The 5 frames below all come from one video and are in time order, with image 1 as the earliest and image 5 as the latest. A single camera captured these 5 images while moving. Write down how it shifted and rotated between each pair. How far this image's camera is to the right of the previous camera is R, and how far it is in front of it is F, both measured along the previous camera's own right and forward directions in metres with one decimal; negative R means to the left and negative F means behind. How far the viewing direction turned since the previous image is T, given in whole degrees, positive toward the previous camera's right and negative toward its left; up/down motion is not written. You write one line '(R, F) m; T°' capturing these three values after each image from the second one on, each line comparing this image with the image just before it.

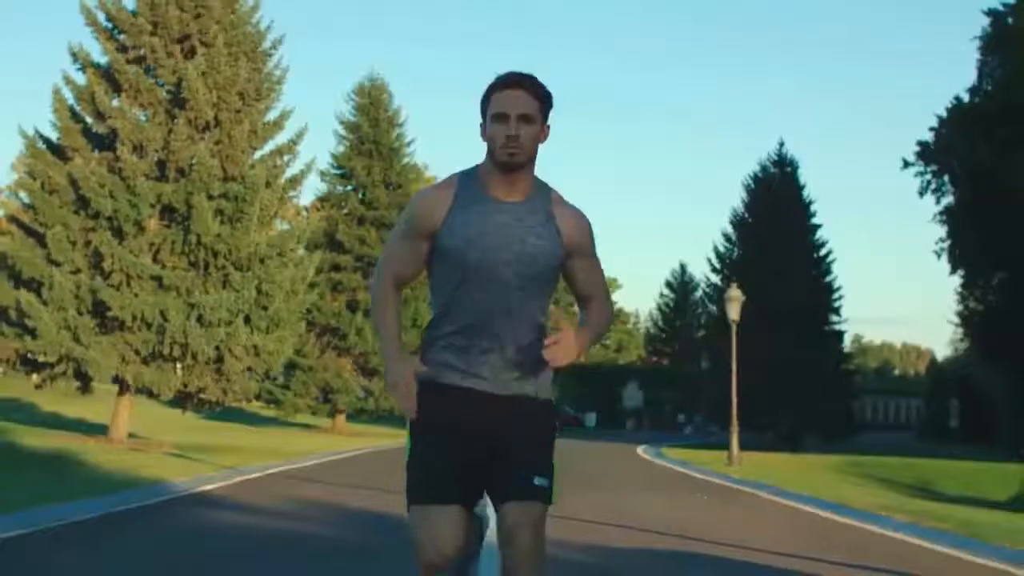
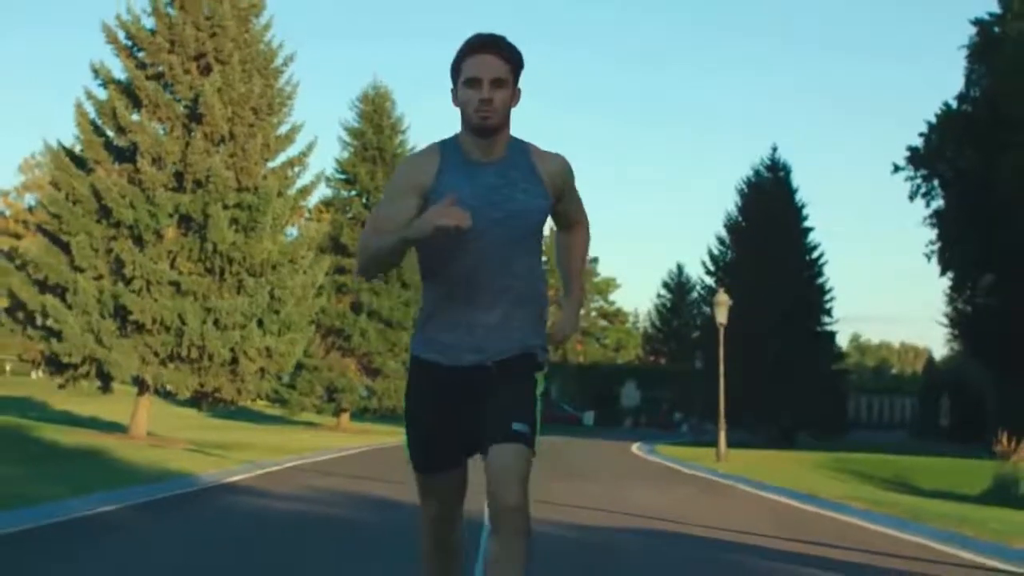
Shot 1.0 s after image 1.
(0.0, -1.1) m; 0°
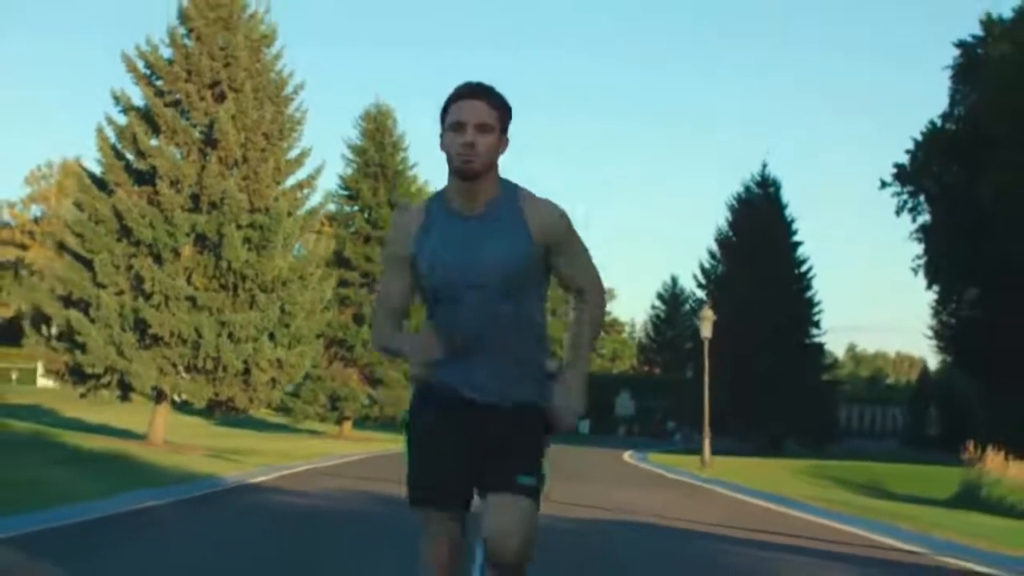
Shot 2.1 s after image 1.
(0.0, -1.3) m; 0°
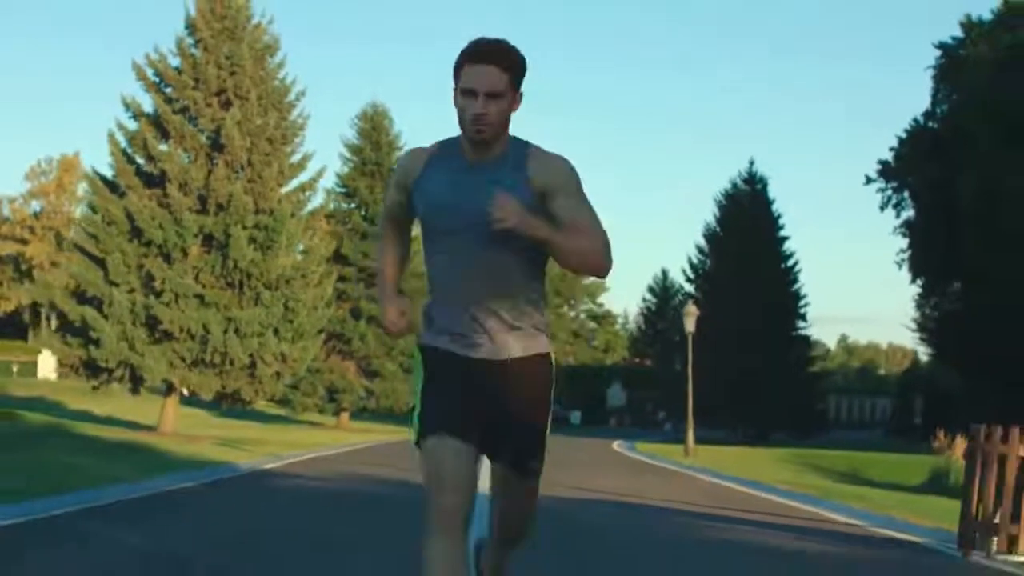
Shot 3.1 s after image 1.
(0.0, -1.1) m; 0°
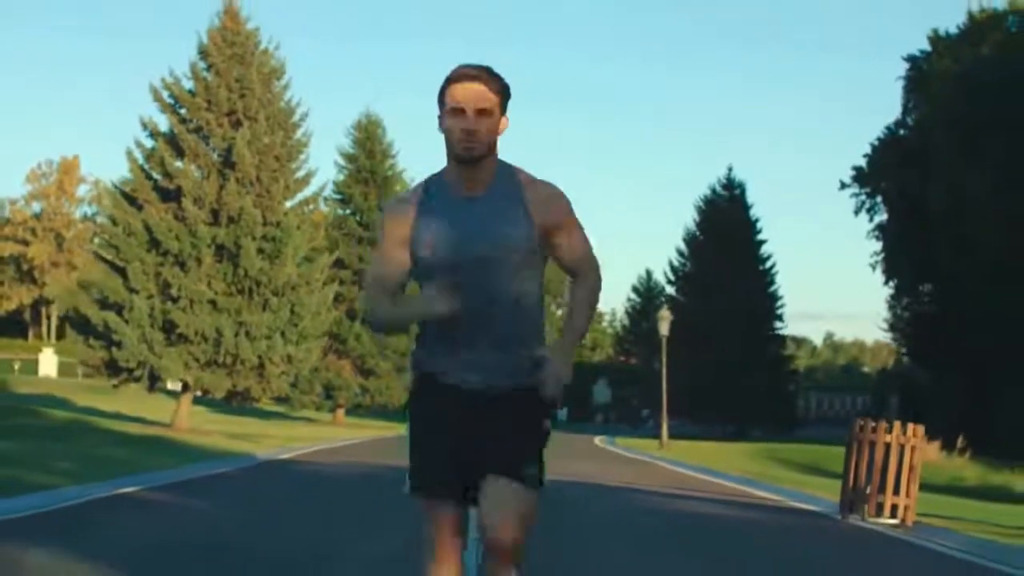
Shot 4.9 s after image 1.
(0.0, -2.0) m; 0°
